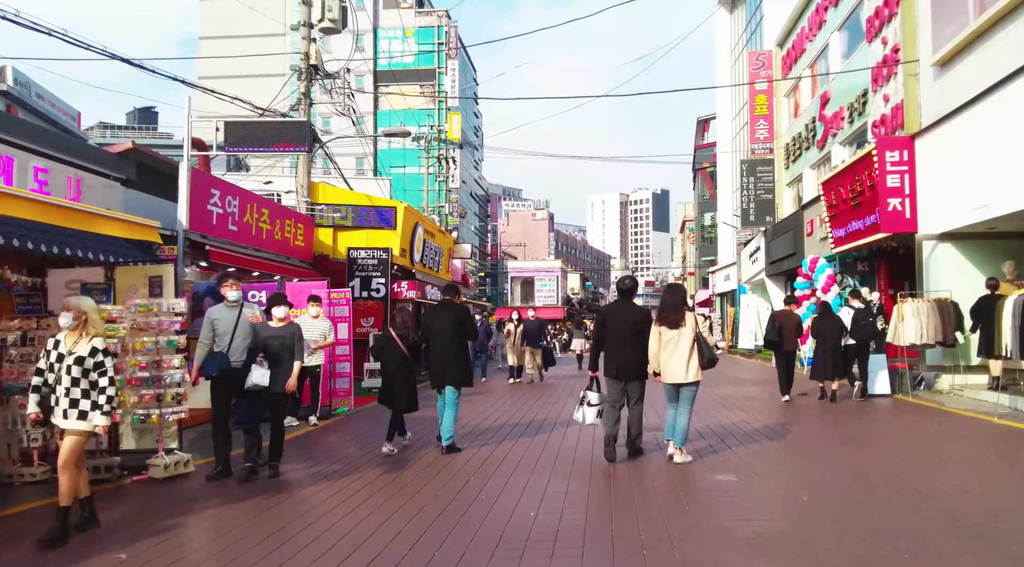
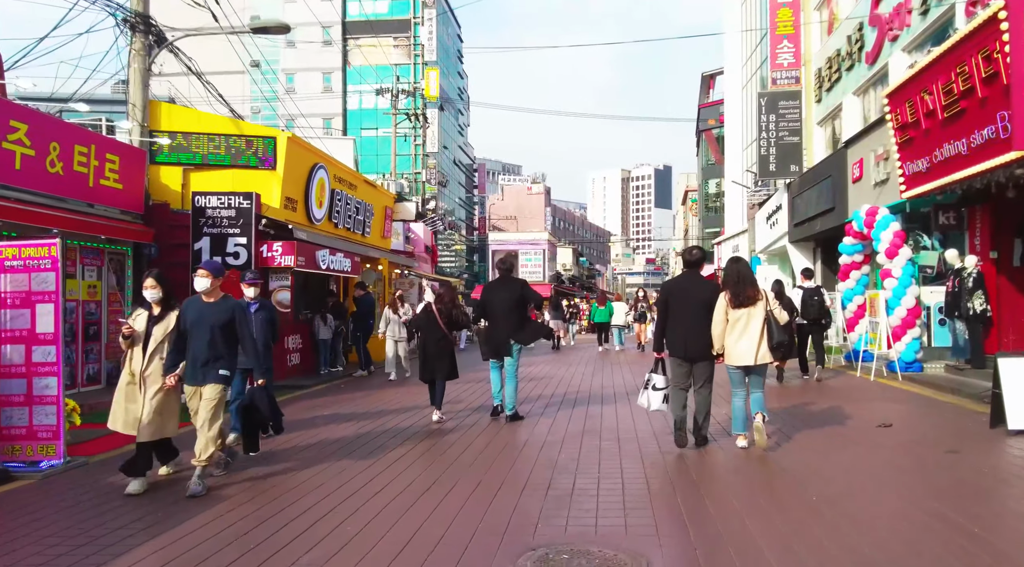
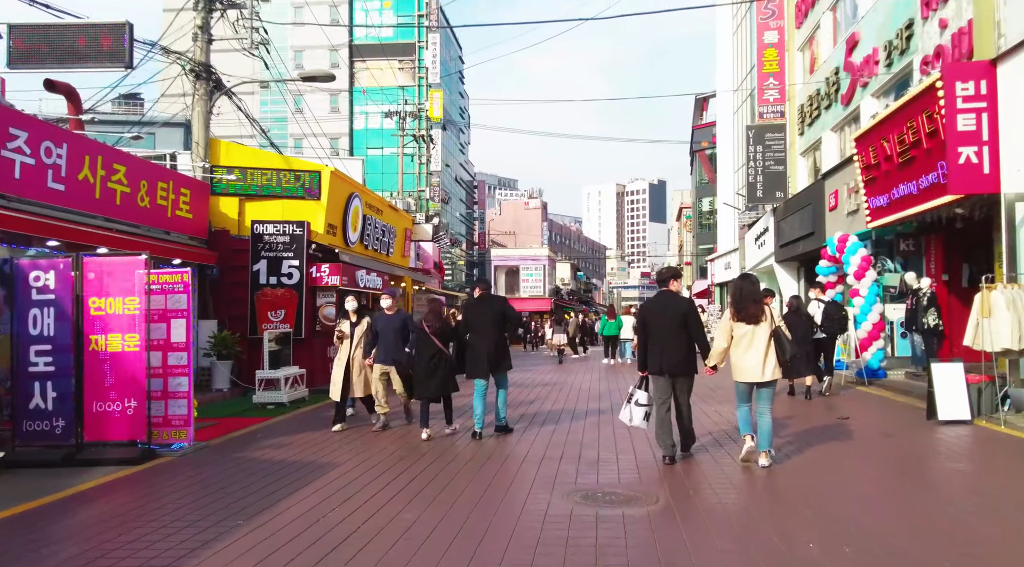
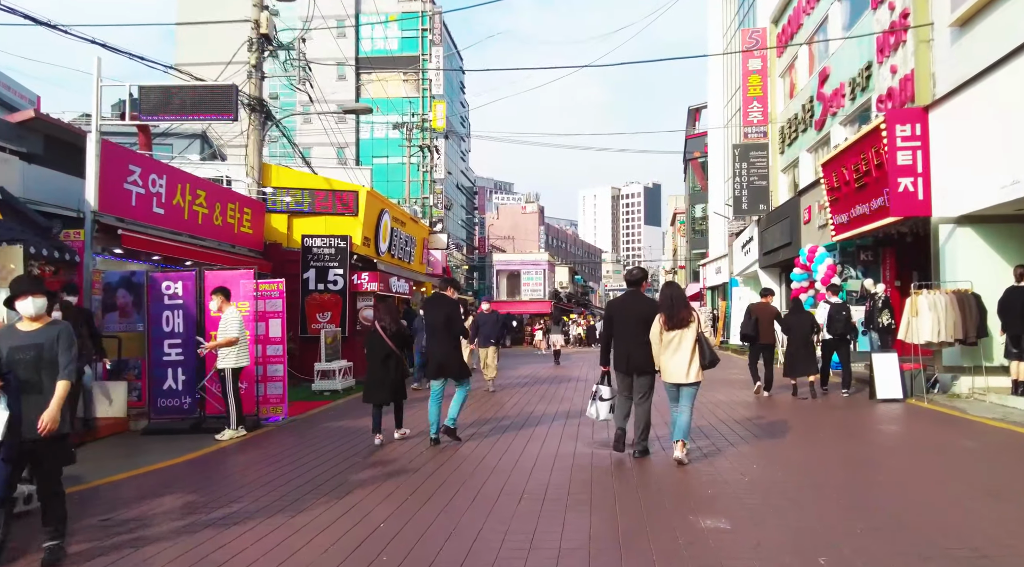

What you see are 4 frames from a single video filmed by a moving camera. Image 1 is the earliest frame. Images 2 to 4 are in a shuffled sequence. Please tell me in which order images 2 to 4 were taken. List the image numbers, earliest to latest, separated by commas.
4, 3, 2
